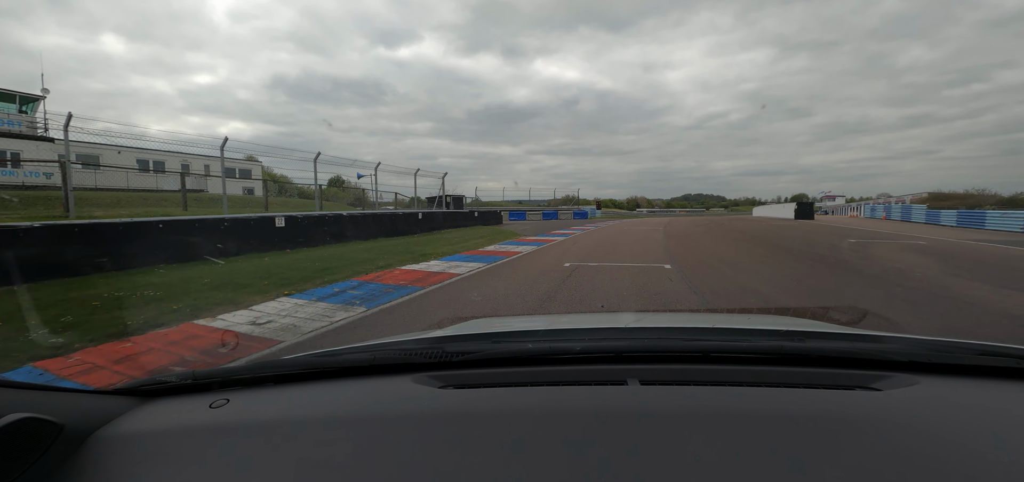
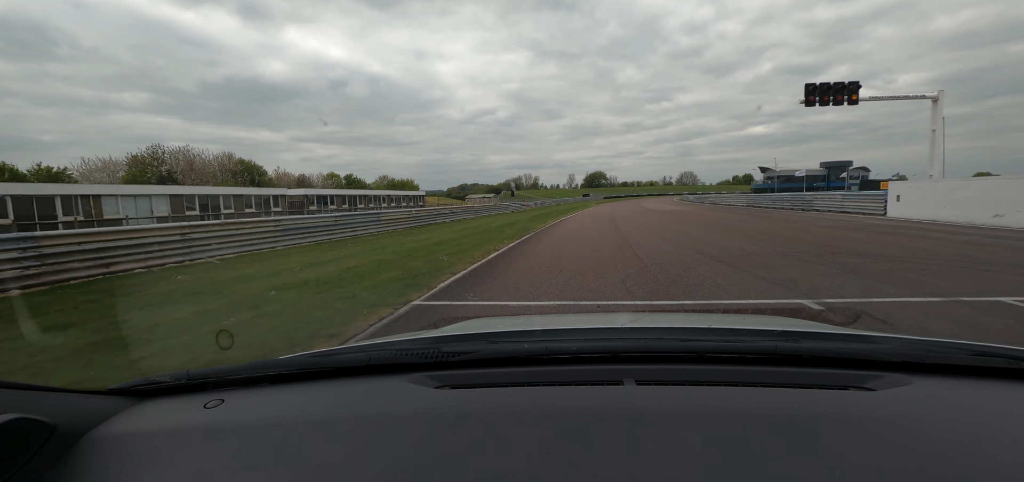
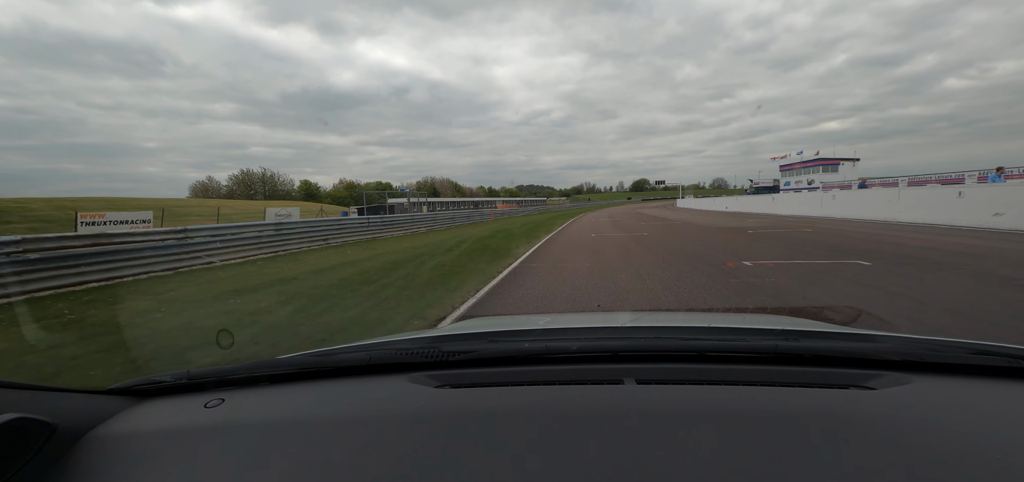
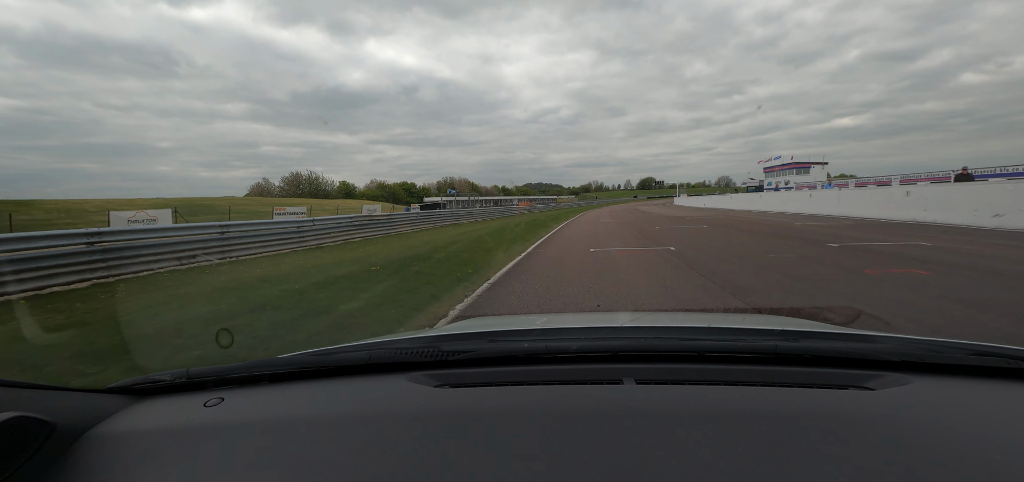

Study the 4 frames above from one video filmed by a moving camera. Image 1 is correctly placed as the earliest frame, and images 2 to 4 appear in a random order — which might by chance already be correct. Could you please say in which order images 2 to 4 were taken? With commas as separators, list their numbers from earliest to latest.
4, 3, 2
